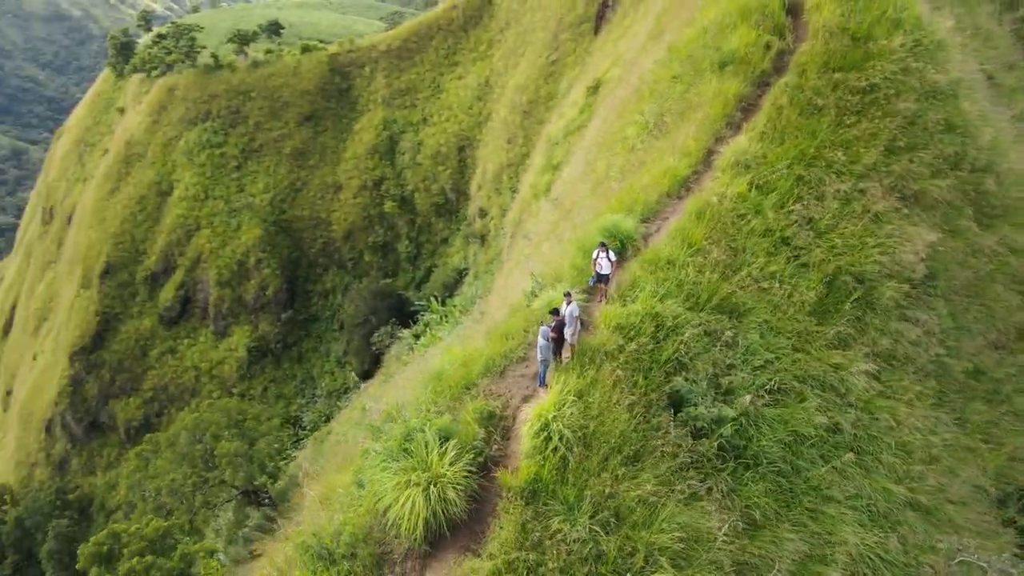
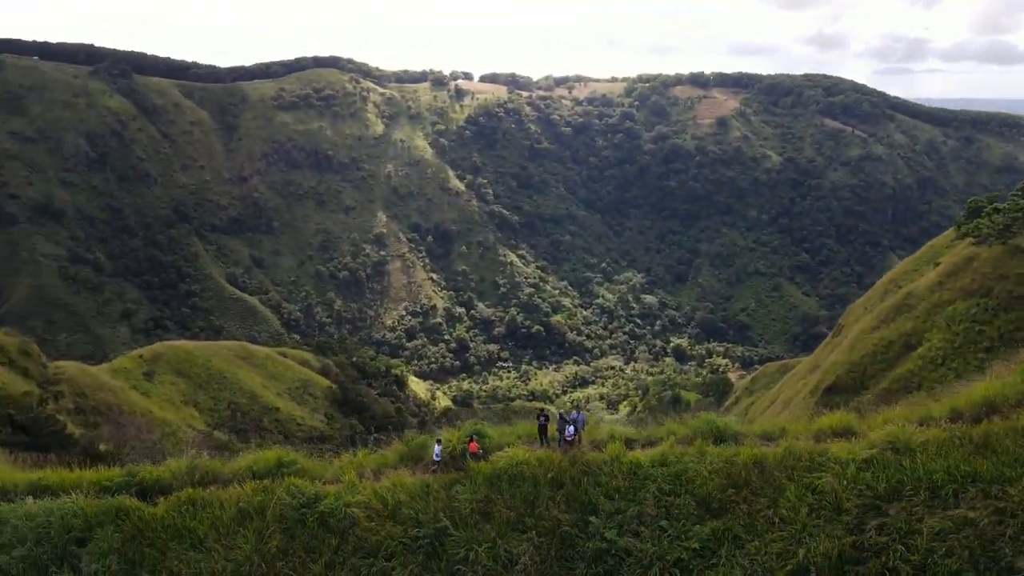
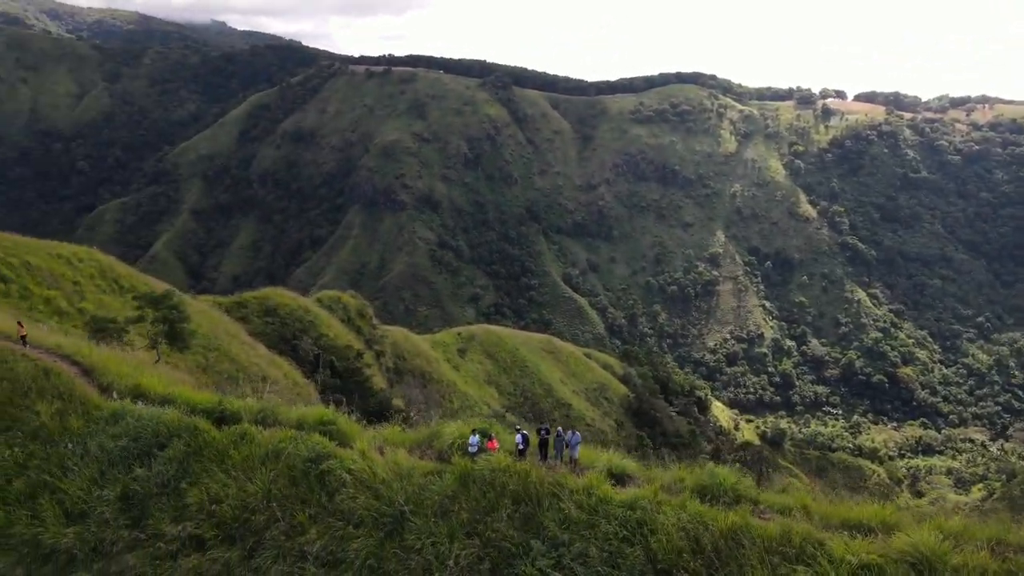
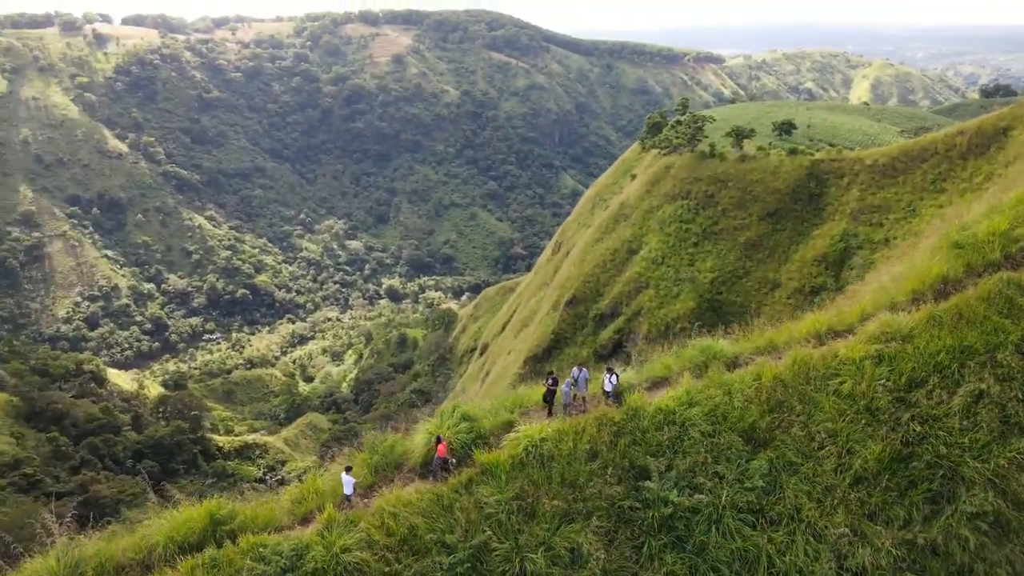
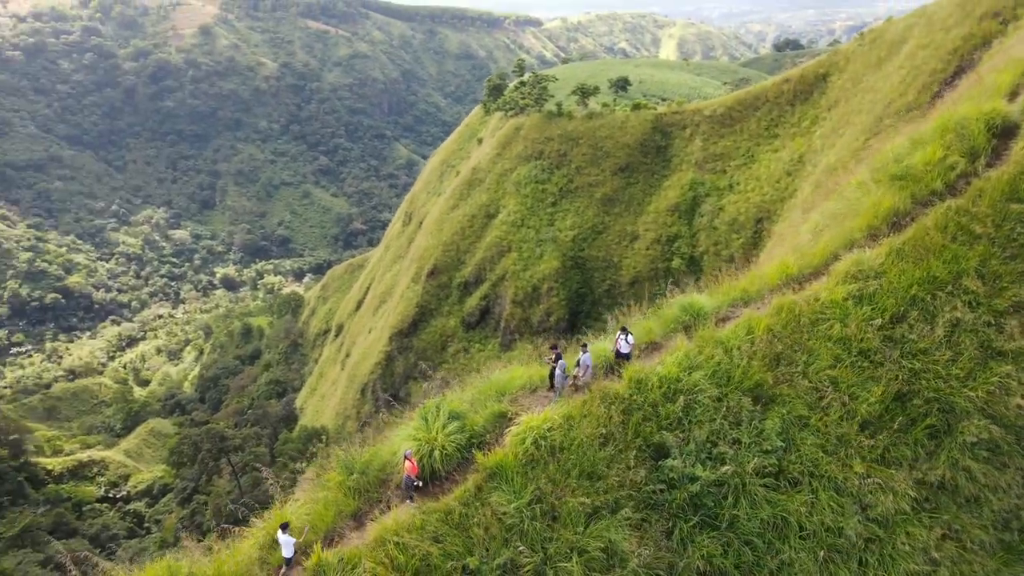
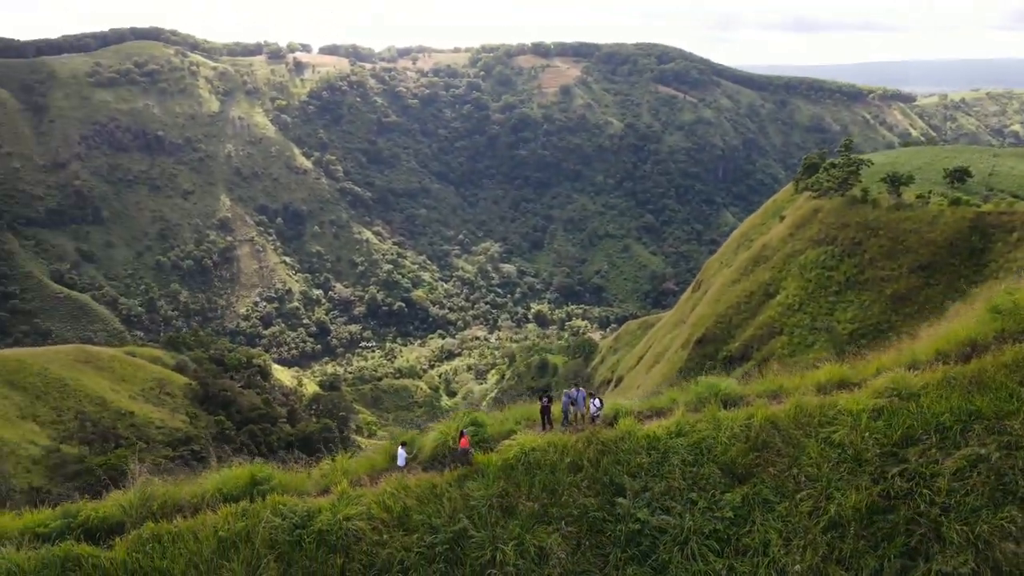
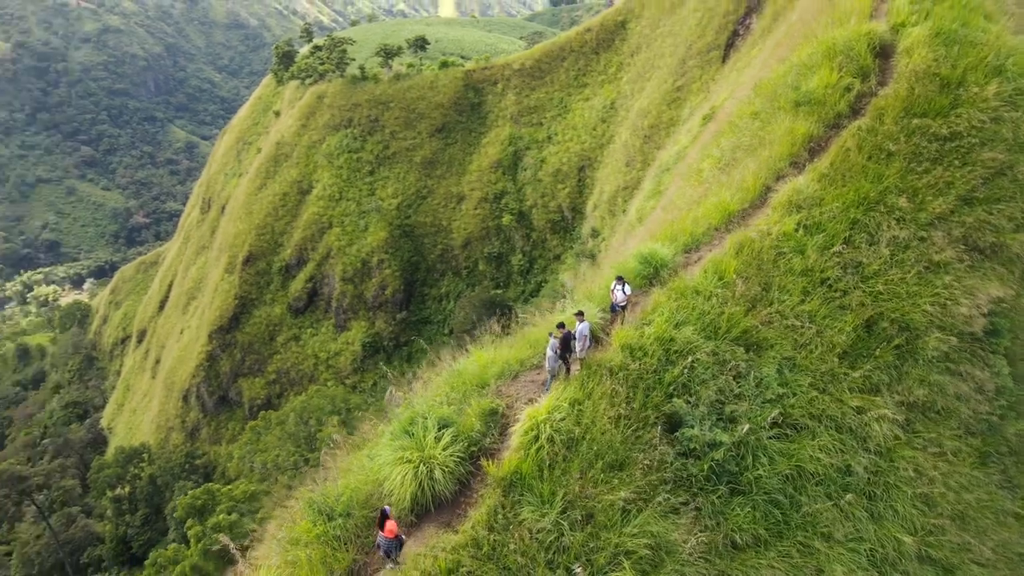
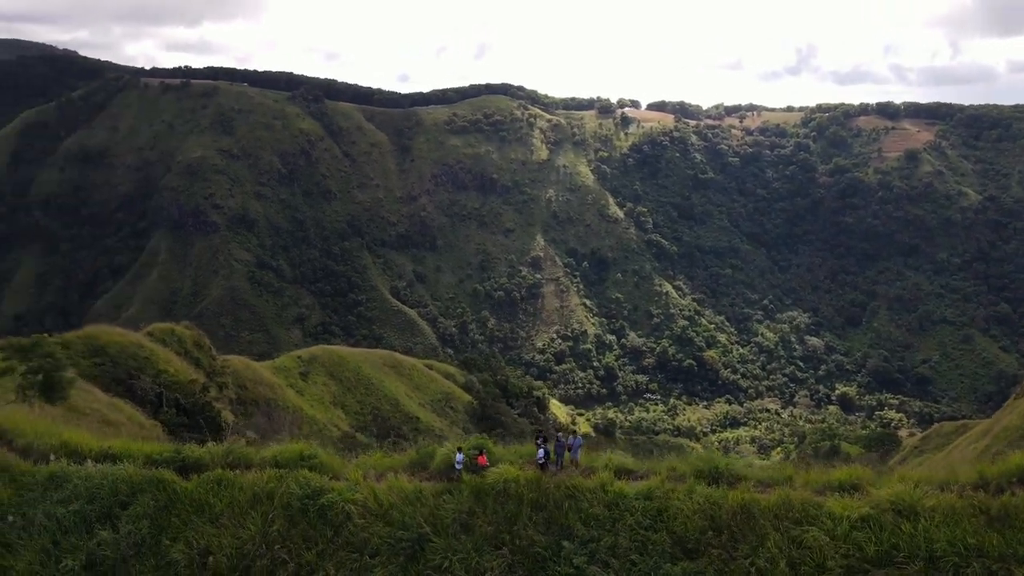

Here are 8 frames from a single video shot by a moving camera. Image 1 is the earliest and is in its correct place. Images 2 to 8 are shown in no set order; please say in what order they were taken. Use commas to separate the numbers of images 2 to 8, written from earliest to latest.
7, 5, 4, 6, 2, 8, 3
